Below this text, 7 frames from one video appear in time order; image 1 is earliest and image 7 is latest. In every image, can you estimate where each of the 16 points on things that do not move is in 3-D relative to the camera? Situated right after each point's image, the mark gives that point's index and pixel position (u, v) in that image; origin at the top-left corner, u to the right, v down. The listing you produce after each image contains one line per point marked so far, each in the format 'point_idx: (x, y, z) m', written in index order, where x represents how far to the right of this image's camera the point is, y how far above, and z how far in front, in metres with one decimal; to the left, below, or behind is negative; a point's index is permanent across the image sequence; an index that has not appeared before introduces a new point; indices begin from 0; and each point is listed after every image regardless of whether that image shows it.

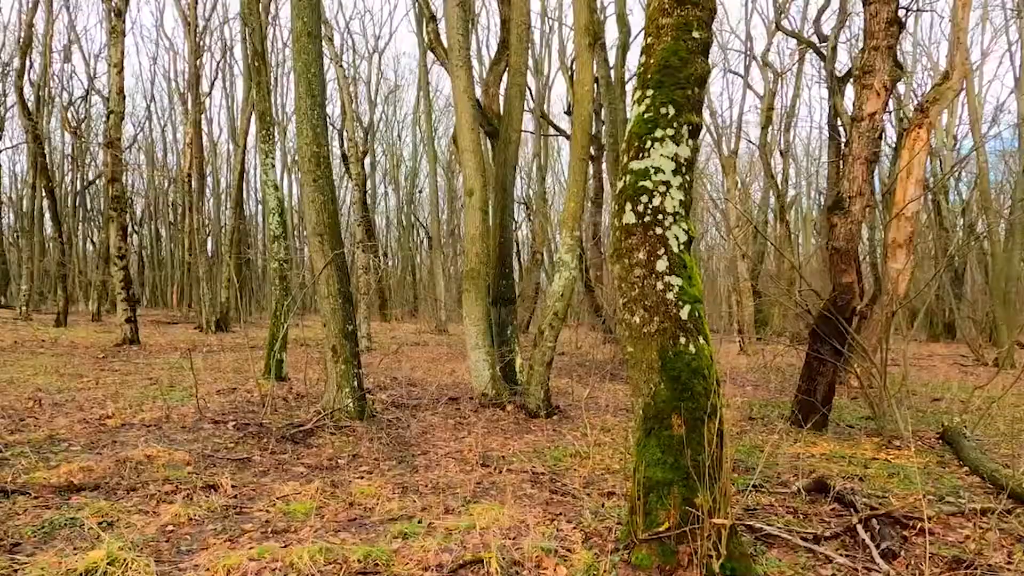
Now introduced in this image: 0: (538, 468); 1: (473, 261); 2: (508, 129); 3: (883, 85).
0: (+0.2, -1.5, +6.3) m
1: (-0.5, +0.3, +8.8) m
2: (-0.1, +2.0, +9.9) m
3: (+3.4, +1.9, +7.1) m
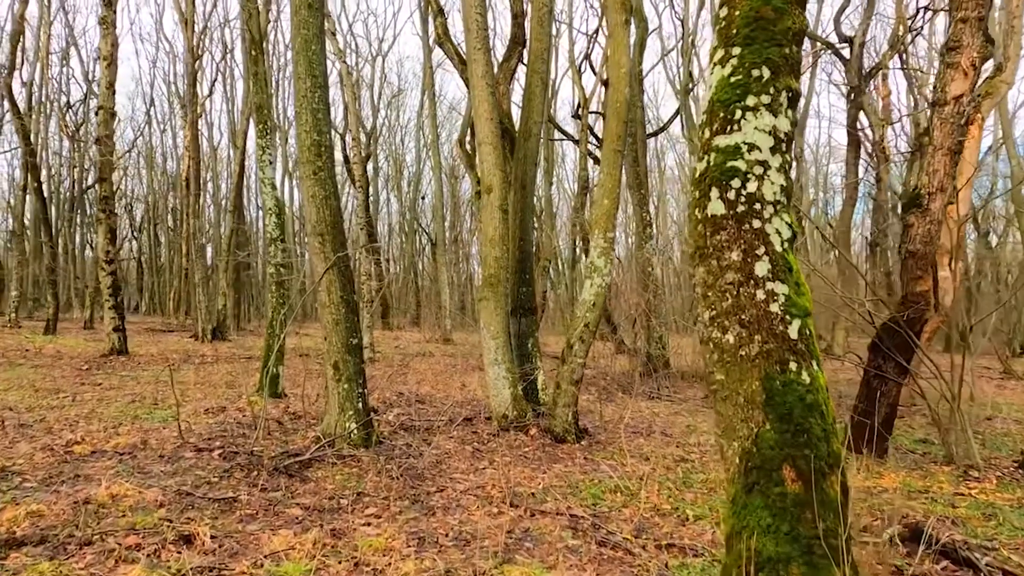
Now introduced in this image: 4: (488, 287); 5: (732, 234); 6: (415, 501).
0: (+0.4, -1.5, +5.3) m
1: (-0.2, +0.2, +7.9) m
2: (+0.2, +1.9, +8.9) m
3: (+3.7, +1.8, +6.1) m
4: (-0.2, 0.0, +7.9) m
5: (+0.9, +0.2, +3.3) m
6: (-0.7, -1.5, +5.4) m
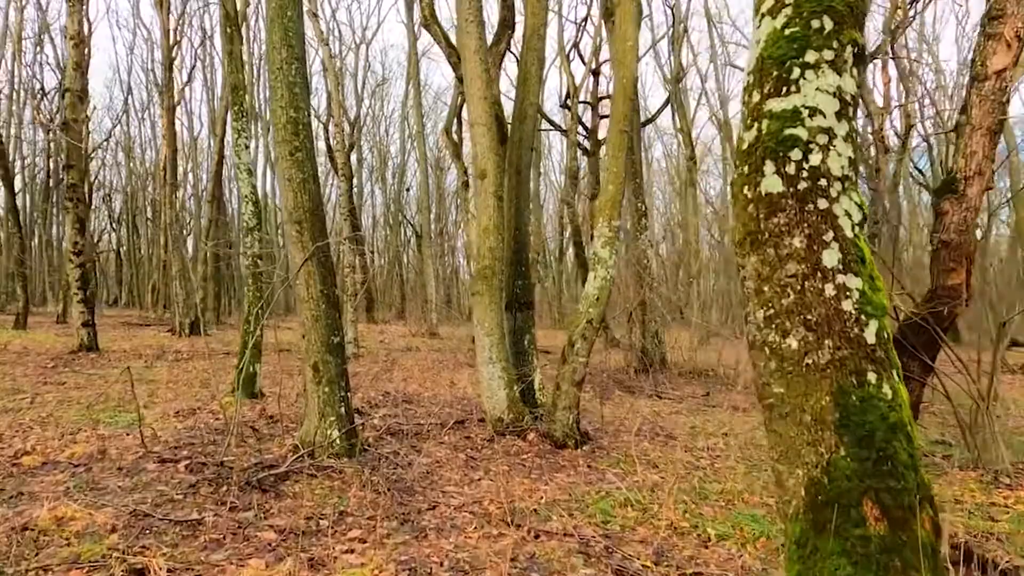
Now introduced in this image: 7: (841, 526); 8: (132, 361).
0: (+0.5, -1.5, +4.8) m
1: (-0.3, +0.3, +7.3) m
2: (+0.1, +2.0, +8.3) m
3: (+3.7, +1.9, +5.6) m
4: (-0.3, +0.1, +7.3) m
5: (+1.0, +0.3, +2.7) m
6: (-0.7, -1.4, +4.8) m
7: (+1.0, -0.8, +2.4) m
8: (-6.5, -1.2, +13.2) m
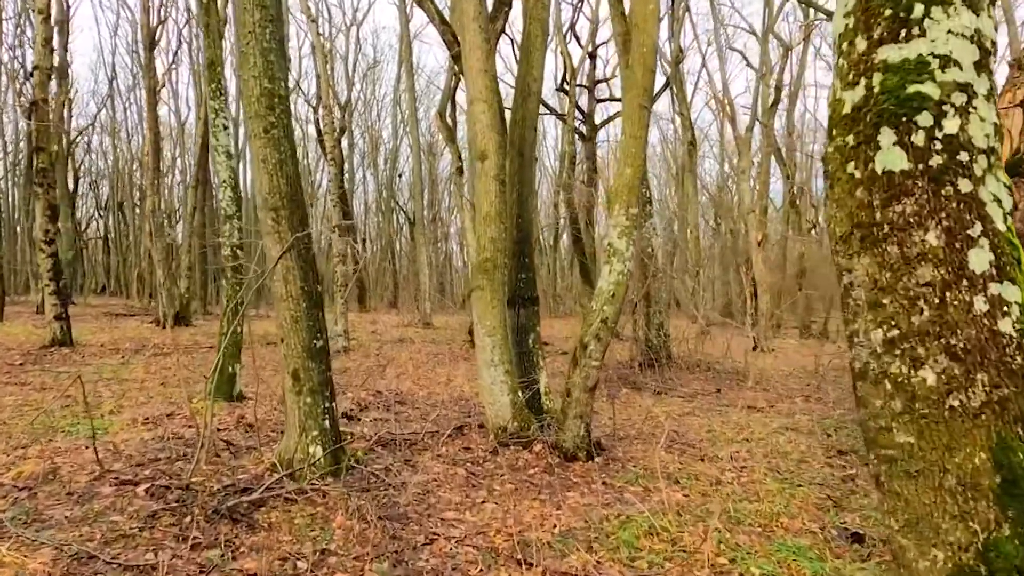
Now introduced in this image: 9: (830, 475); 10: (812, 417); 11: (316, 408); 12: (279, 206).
0: (+0.5, -1.5, +4.1) m
1: (-0.2, +0.3, +6.6) m
2: (+0.2, +2.1, +7.6) m
3: (+3.7, +1.9, +4.9) m
4: (-0.3, +0.1, +6.6) m
5: (+1.1, +0.2, +2.0) m
6: (-0.6, -1.4, +4.1) m
7: (+1.1, -0.8, +1.7) m
8: (-6.6, -1.1, +12.4) m
9: (+2.7, -1.6, +6.5) m
10: (+3.8, -1.6, +9.6) m
11: (-1.3, -0.8, +5.3) m
12: (-1.6, +0.6, +5.2) m
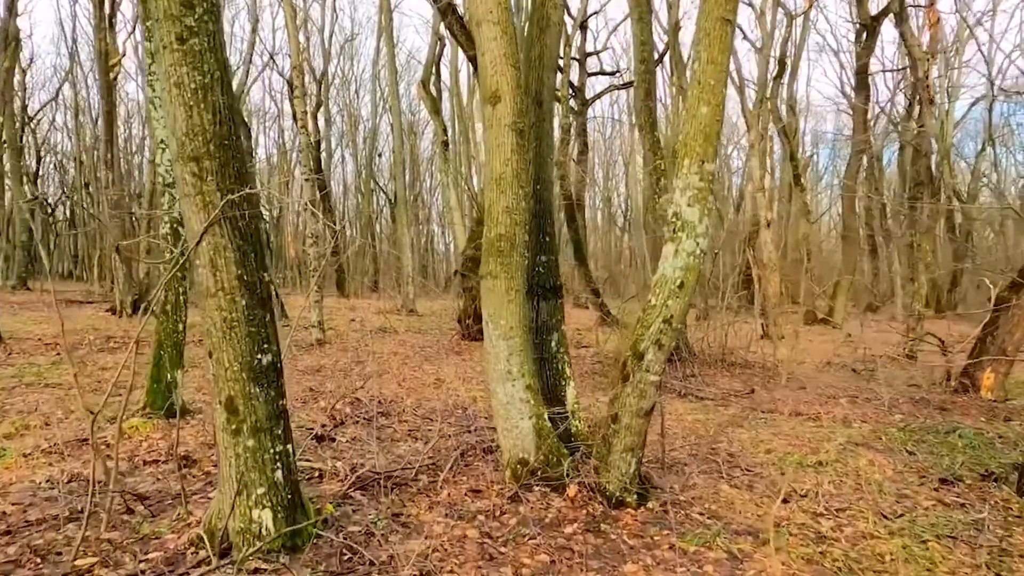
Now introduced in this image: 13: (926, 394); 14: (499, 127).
0: (+0.7, -1.5, +2.5) m
1: (-0.1, +0.4, +4.9) m
2: (+0.3, +2.2, +5.9) m
3: (+3.9, +1.9, +3.3) m
4: (-0.1, +0.2, +4.9) m
5: (+1.3, +0.2, +0.3) m
6: (-0.4, -1.4, +2.4) m
7: (+1.4, -0.8, +0.1) m
8: (-6.5, -0.9, +10.6) m
9: (+2.8, -1.5, +4.9) m
10: (+3.8, -1.5, +8.1) m
11: (-1.2, -0.8, +3.6) m
12: (-1.4, +0.6, +3.5) m
13: (+5.4, -1.4, +10.1) m
14: (-0.1, +1.0, +4.9) m
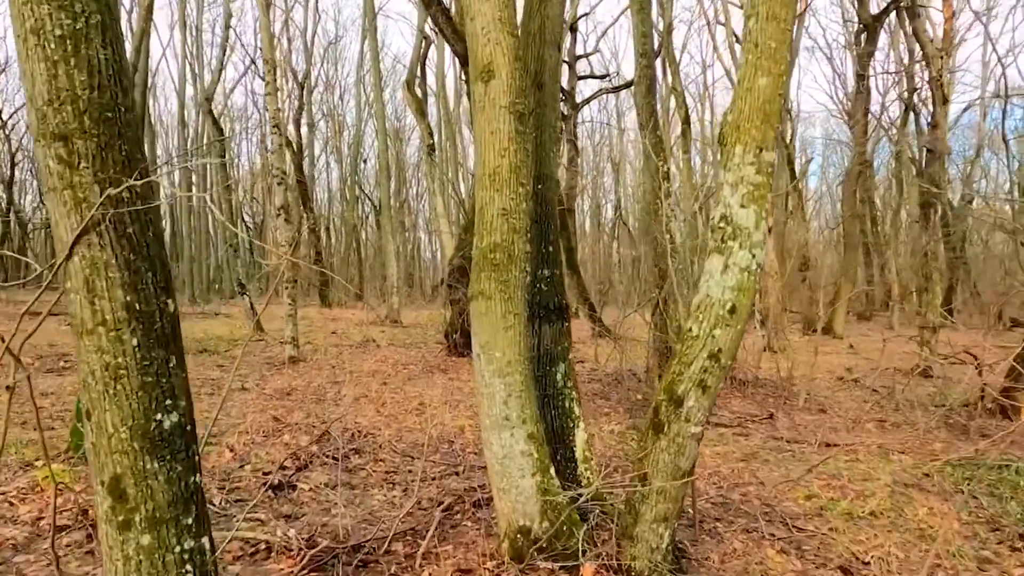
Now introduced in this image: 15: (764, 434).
0: (+0.8, -1.6, +1.4) m
1: (-0.1, +0.3, +3.9) m
2: (+0.2, +2.1, +4.9) m
3: (+3.9, +1.8, +2.3) m
4: (-0.1, +0.1, +3.9) m
5: (+1.4, +0.1, -0.6) m
6: (-0.4, -1.5, +1.4) m
7: (+1.5, -0.9, -0.9) m
8: (-6.7, -1.1, +9.5) m
9: (+2.8, -1.6, +4.0) m
10: (+3.8, -1.6, +7.1) m
11: (-1.2, -0.9, +2.5) m
12: (-1.4, +0.5, +2.4) m
13: (+5.3, -1.5, +9.1) m
14: (-0.1, +0.9, +3.9) m
15: (+2.6, -1.5, +8.0) m
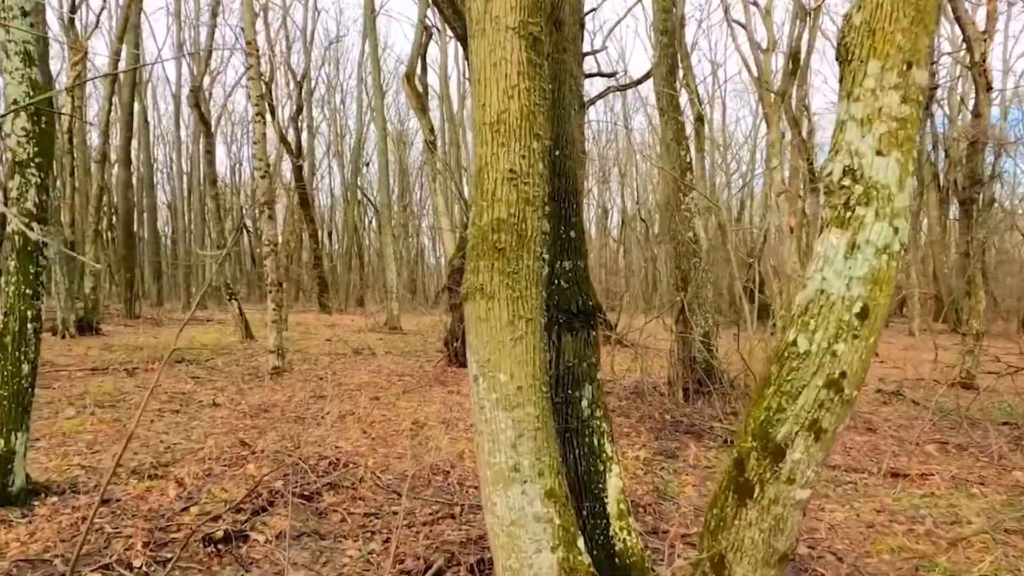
0: (+0.8, -1.5, +0.3) m
1: (-0.1, +0.3, +2.7) m
2: (+0.3, +2.1, +3.7) m
3: (+3.9, +1.9, +1.2) m
4: (-0.1, +0.1, +2.7) m
5: (+1.4, +0.2, -1.8) m
6: (-0.3, -1.5, +0.2) m
7: (+1.5, -0.8, -2.0) m
8: (-6.6, -1.1, +8.4) m
9: (+2.9, -1.6, +2.8) m
10: (+3.8, -1.6, +6.0) m
11: (-1.1, -0.8, +1.4) m
12: (-1.4, +0.5, +1.3) m
13: (+5.4, -1.6, +8.0) m
14: (-0.1, +0.9, +2.8) m
15: (+2.7, -1.5, +6.8) m
